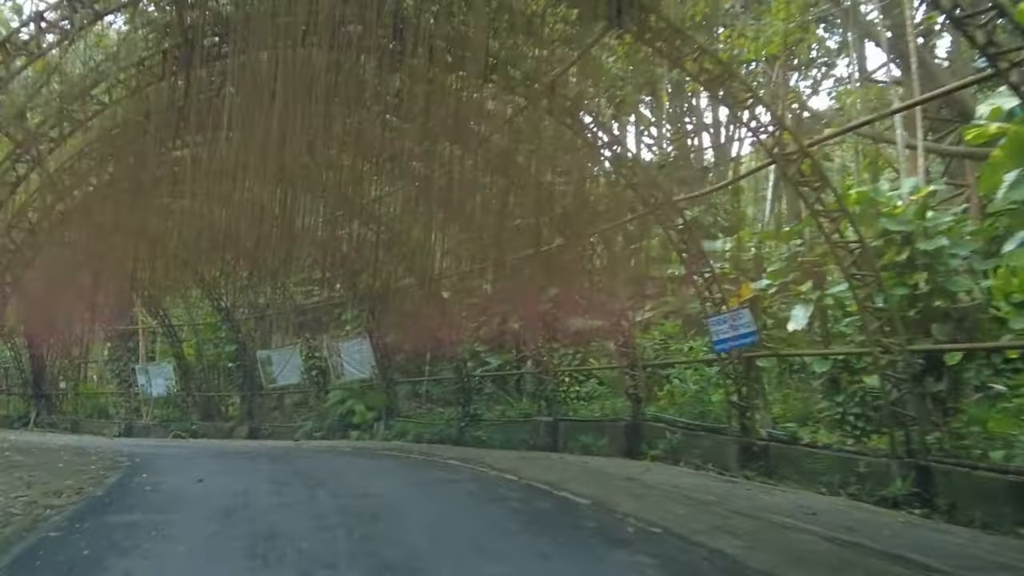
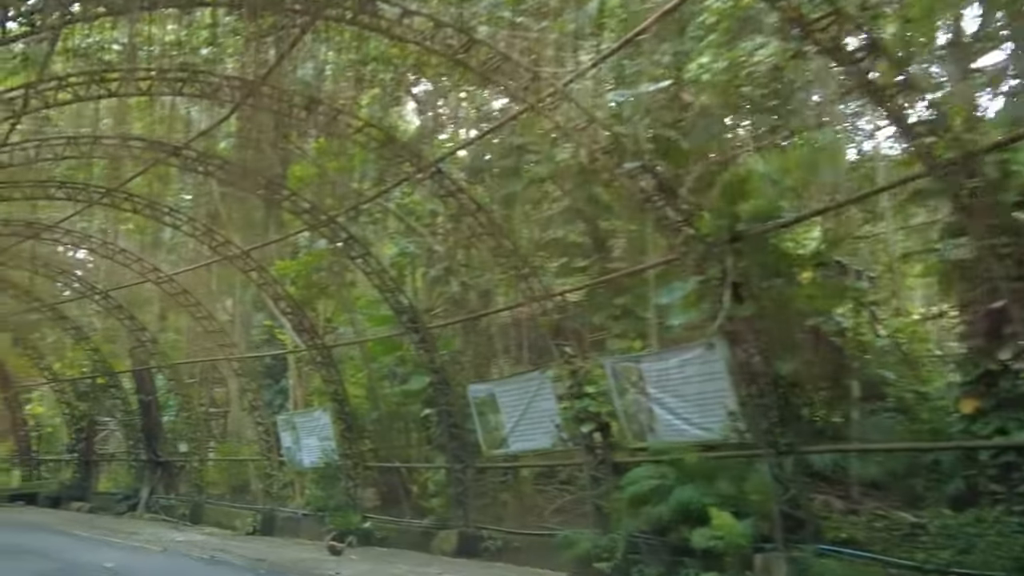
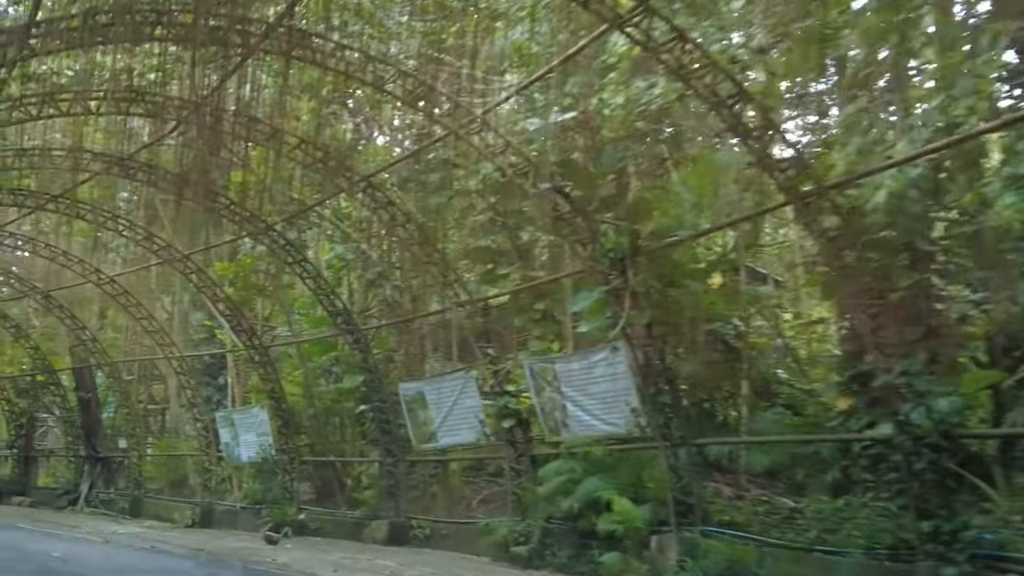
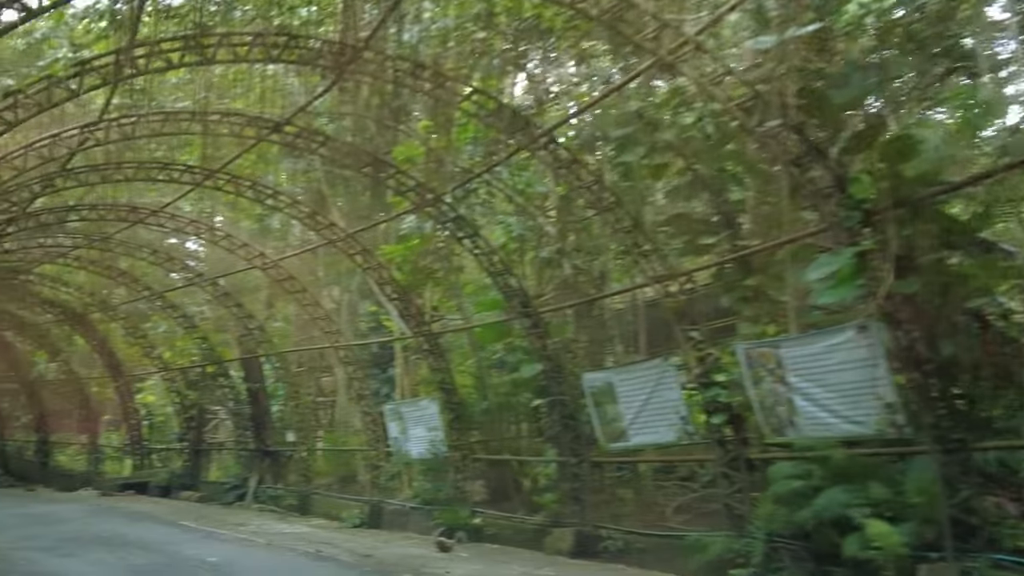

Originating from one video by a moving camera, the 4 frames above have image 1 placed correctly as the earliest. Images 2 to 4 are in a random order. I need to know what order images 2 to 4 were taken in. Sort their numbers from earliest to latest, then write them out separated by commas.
3, 2, 4
